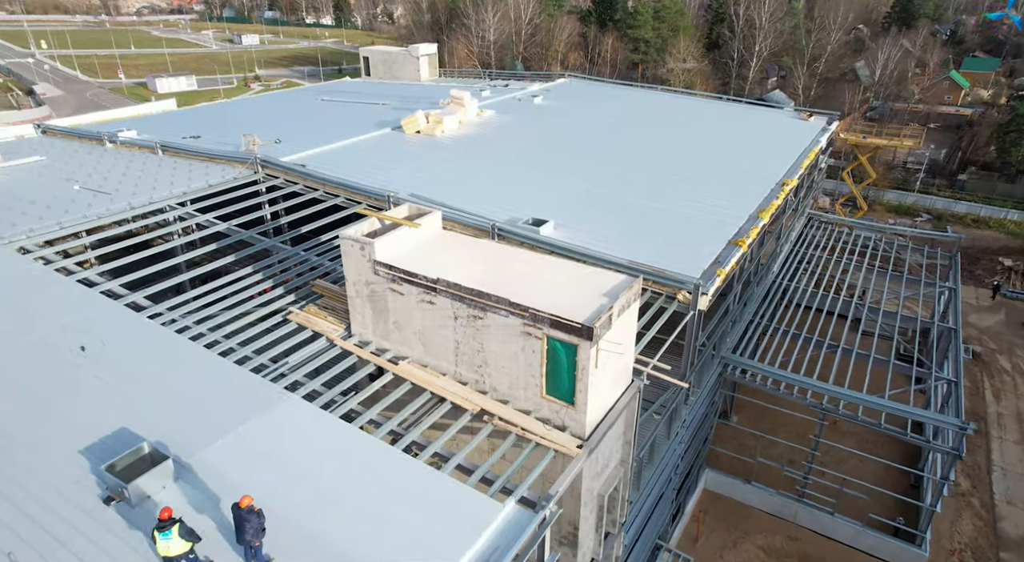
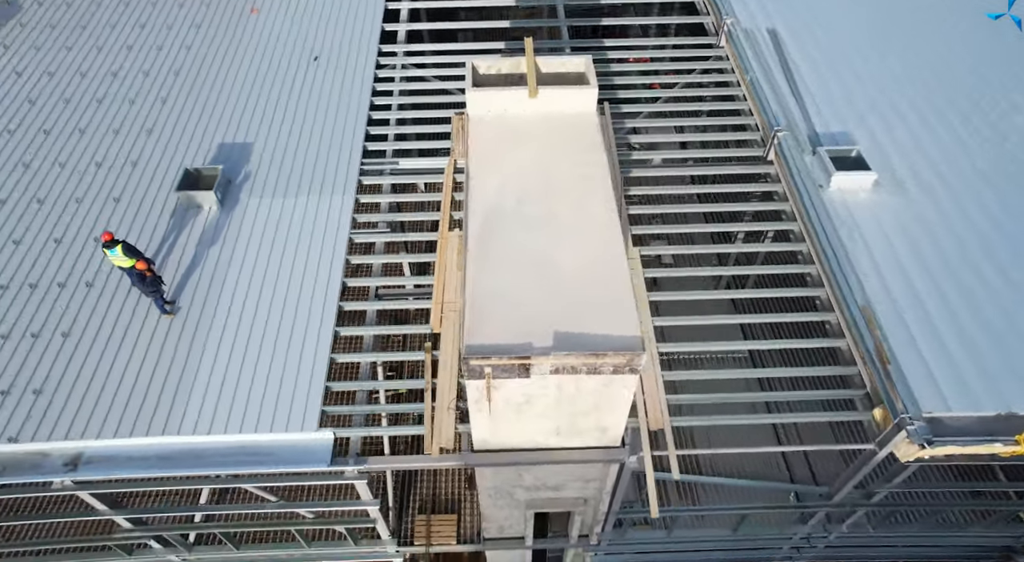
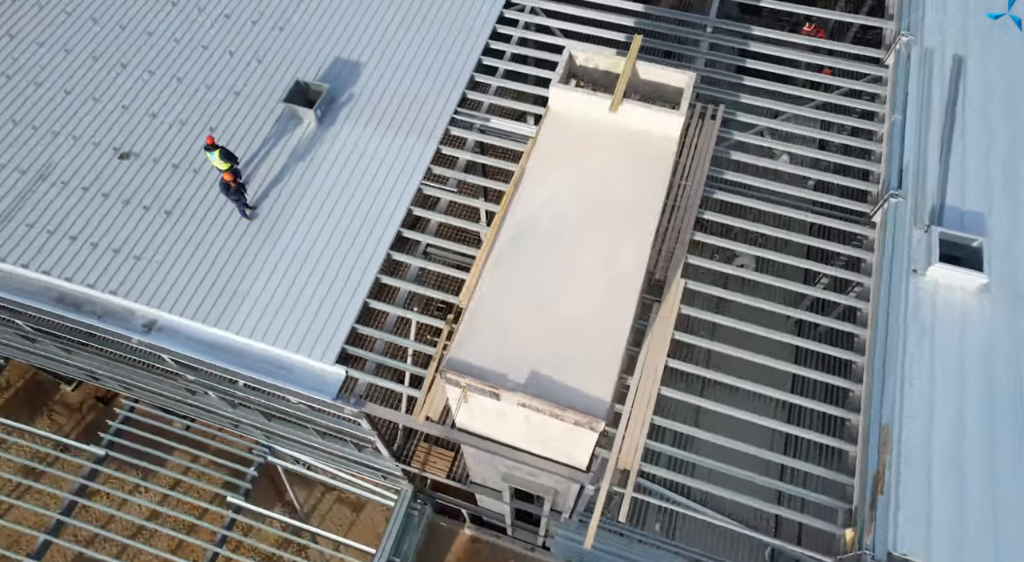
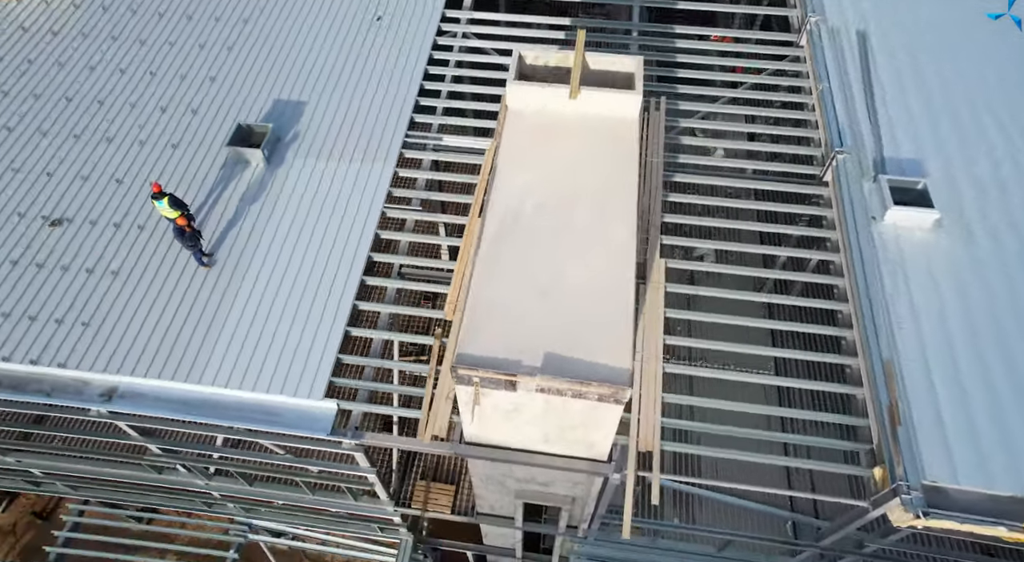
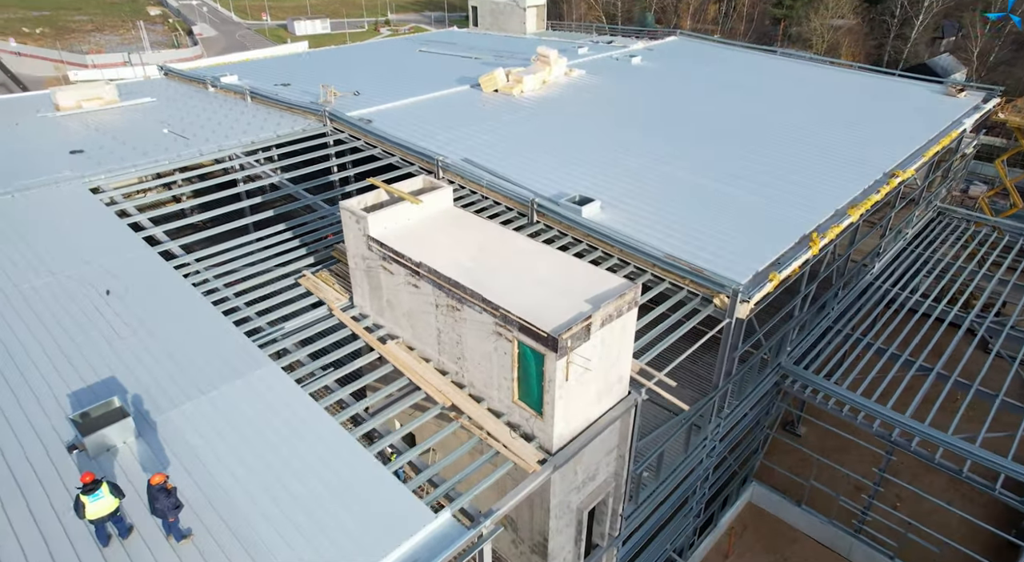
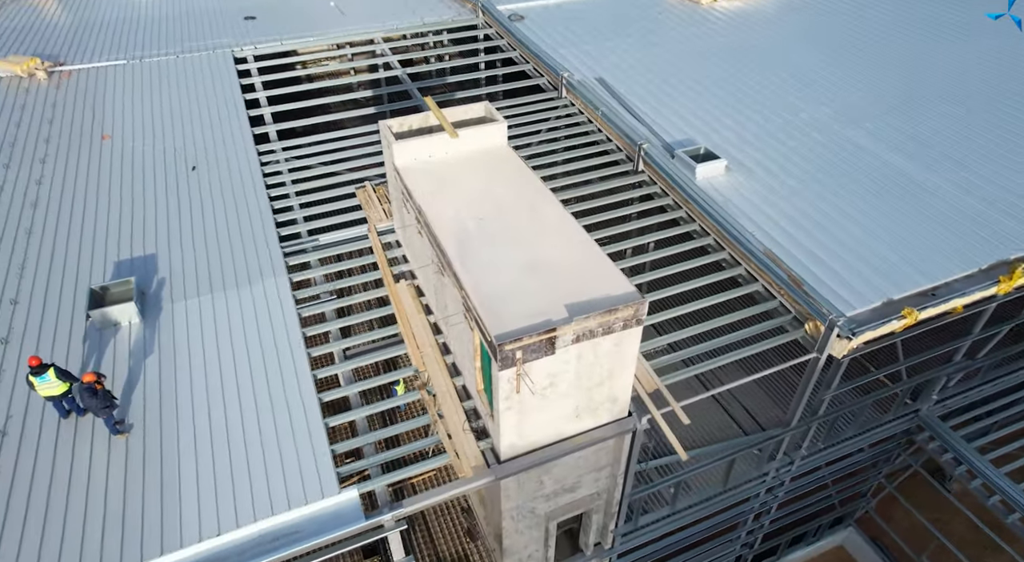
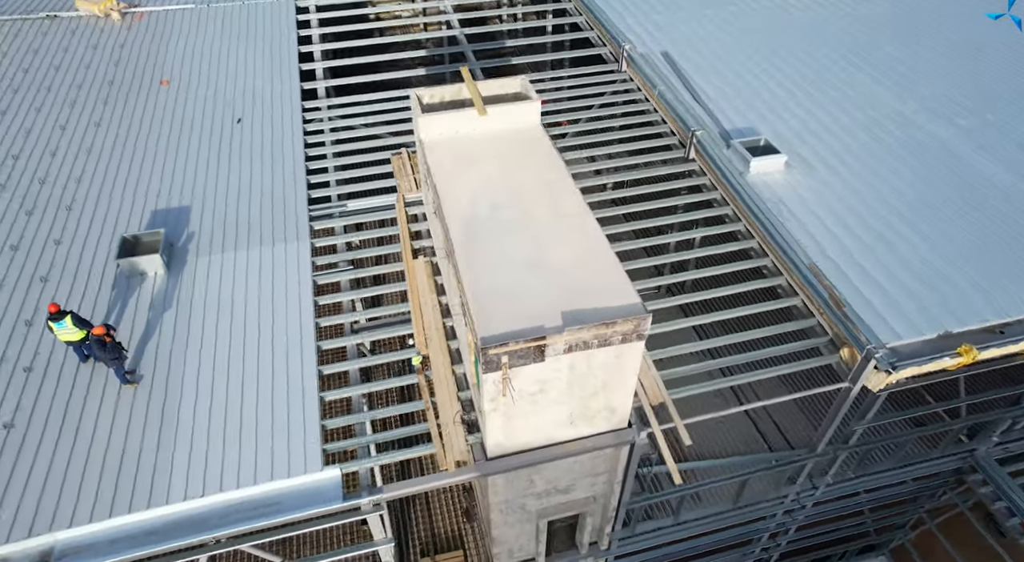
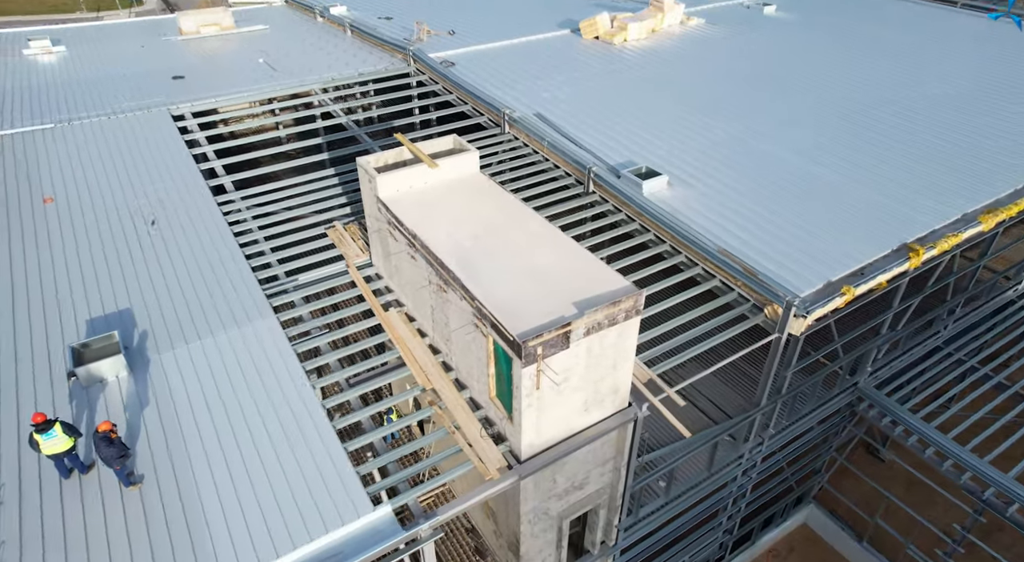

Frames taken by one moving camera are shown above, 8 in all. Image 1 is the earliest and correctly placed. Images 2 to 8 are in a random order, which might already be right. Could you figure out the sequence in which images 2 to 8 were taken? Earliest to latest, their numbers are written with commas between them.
5, 8, 6, 7, 2, 4, 3
